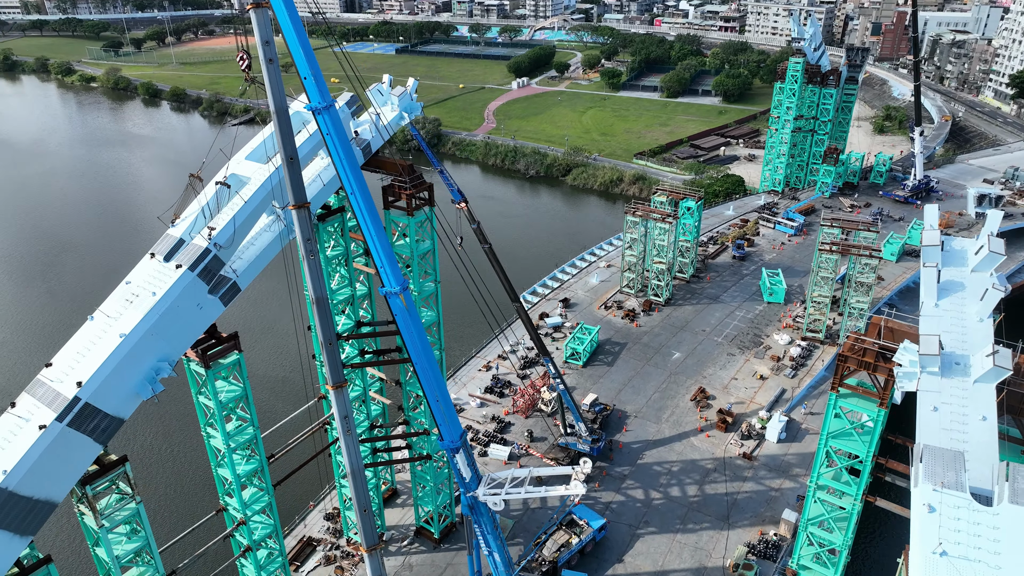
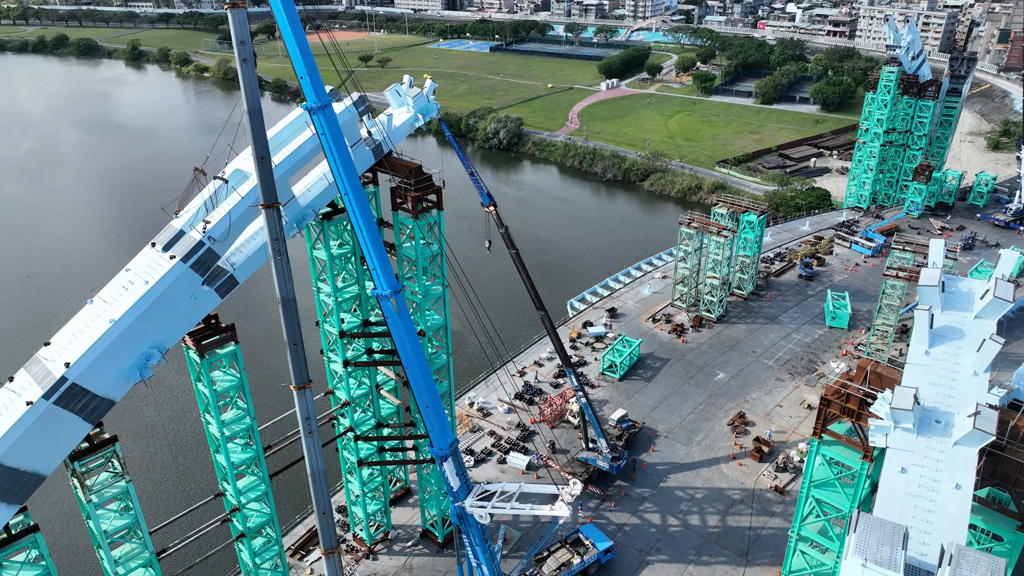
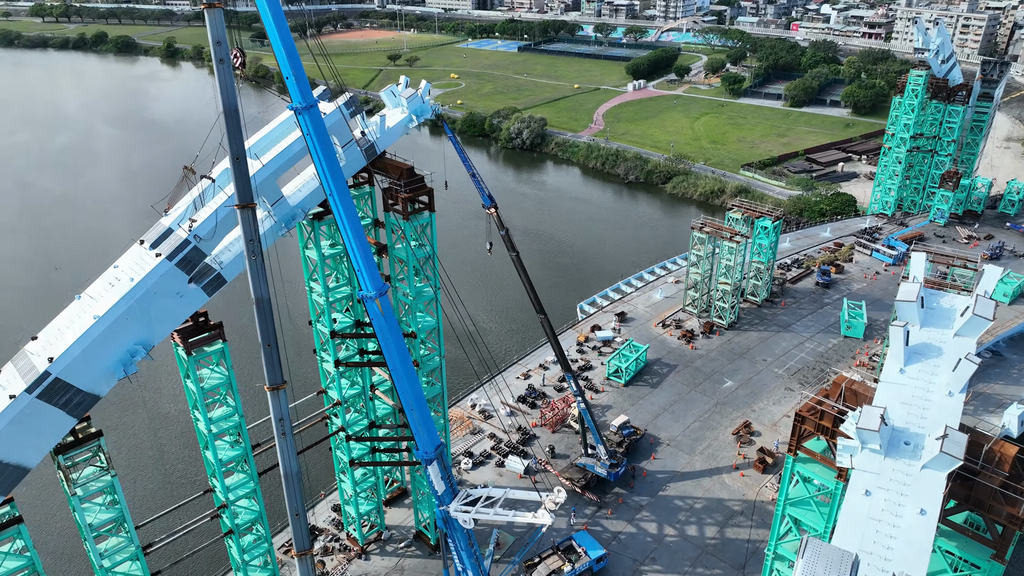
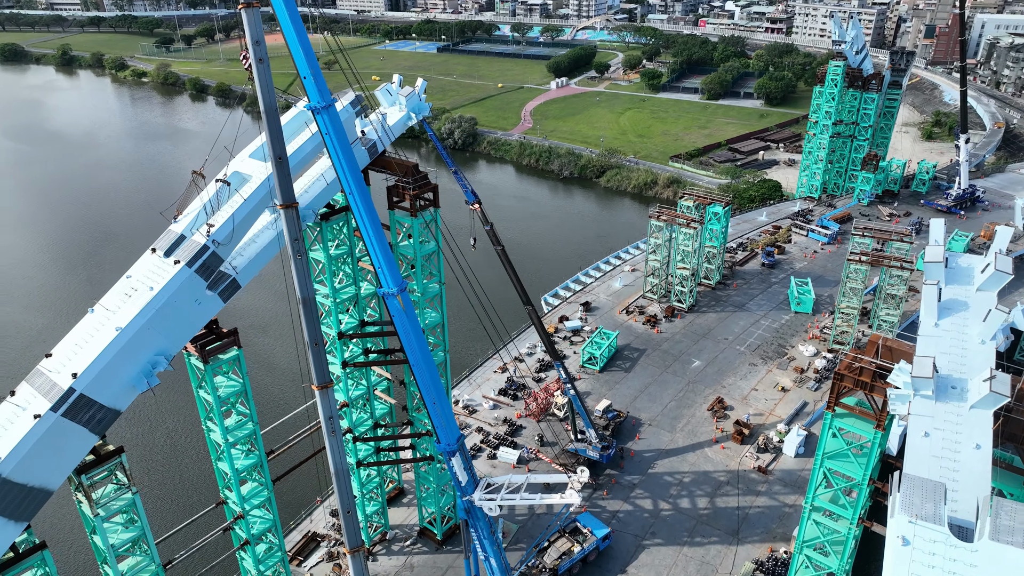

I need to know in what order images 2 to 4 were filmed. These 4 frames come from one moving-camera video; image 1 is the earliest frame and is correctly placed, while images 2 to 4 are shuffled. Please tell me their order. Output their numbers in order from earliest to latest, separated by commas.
4, 2, 3
